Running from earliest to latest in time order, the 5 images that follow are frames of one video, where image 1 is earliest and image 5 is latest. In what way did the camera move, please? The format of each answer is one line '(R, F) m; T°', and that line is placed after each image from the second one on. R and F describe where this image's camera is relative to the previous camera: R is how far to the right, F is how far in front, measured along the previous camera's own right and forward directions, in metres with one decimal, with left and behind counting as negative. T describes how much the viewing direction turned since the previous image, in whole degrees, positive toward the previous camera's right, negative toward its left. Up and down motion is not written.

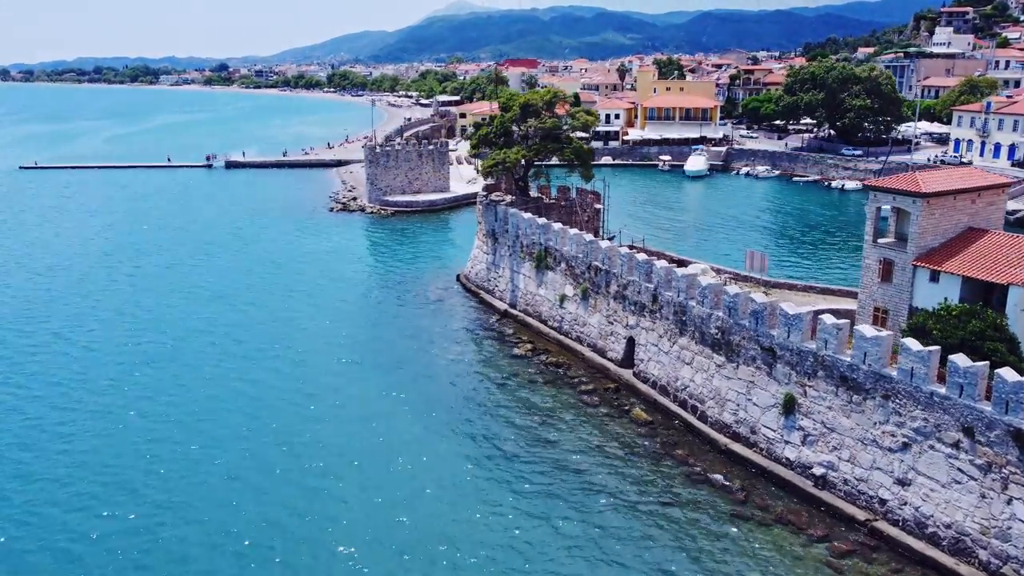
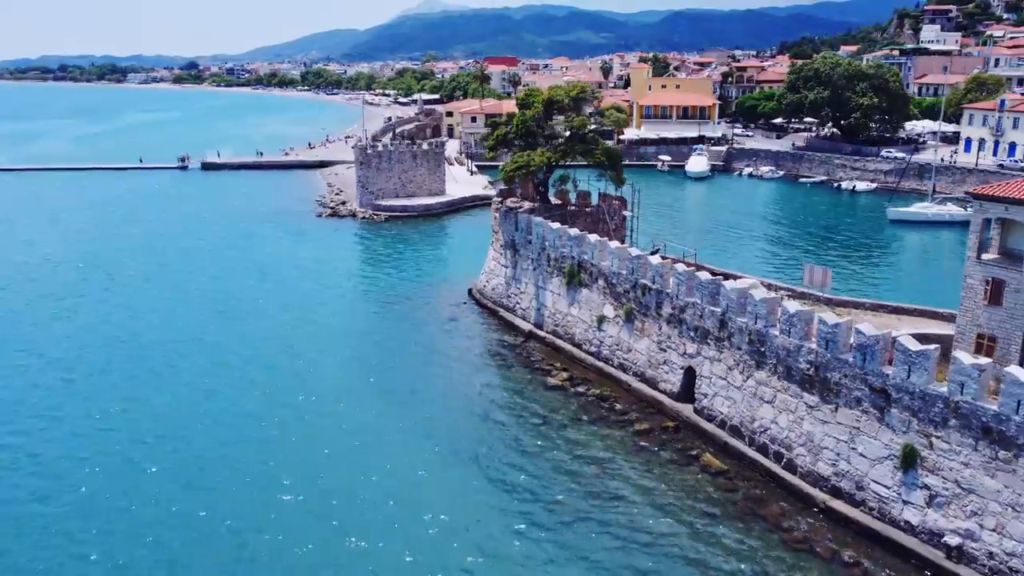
(-1.9, +3.5) m; +2°
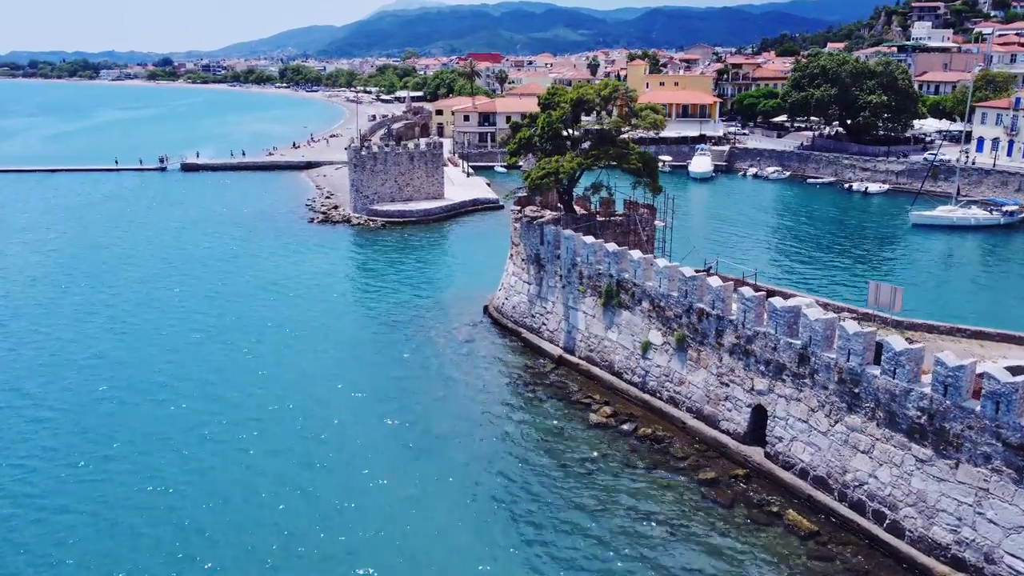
(-1.6, +2.9) m; +1°
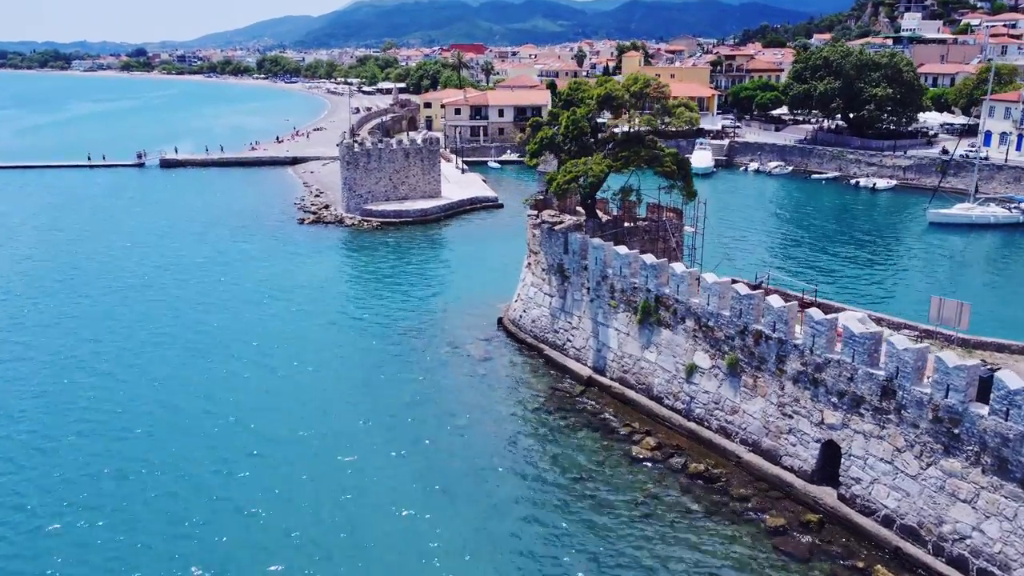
(-1.3, +2.4) m; +1°
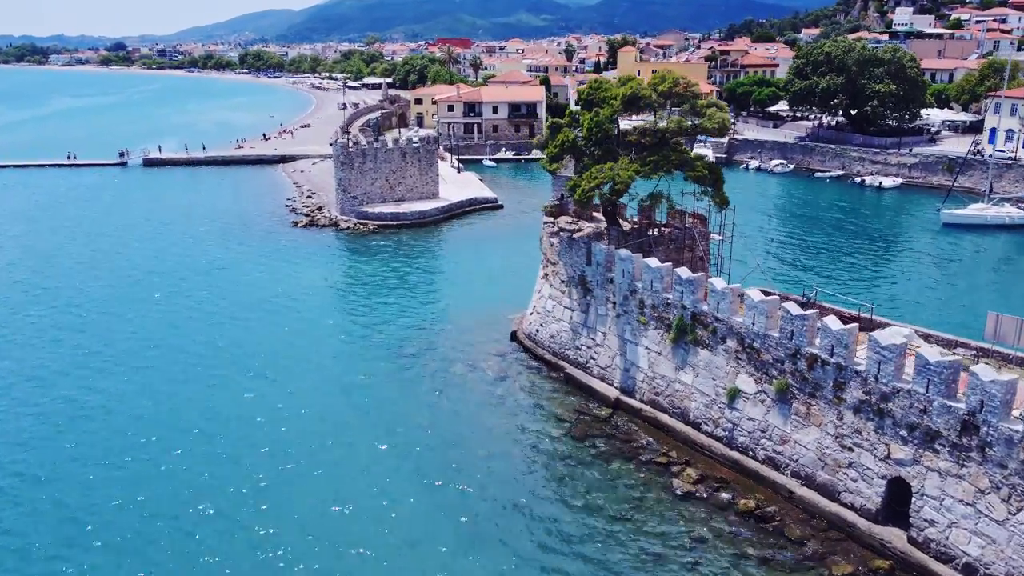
(-1.0, +1.8) m; +1°
